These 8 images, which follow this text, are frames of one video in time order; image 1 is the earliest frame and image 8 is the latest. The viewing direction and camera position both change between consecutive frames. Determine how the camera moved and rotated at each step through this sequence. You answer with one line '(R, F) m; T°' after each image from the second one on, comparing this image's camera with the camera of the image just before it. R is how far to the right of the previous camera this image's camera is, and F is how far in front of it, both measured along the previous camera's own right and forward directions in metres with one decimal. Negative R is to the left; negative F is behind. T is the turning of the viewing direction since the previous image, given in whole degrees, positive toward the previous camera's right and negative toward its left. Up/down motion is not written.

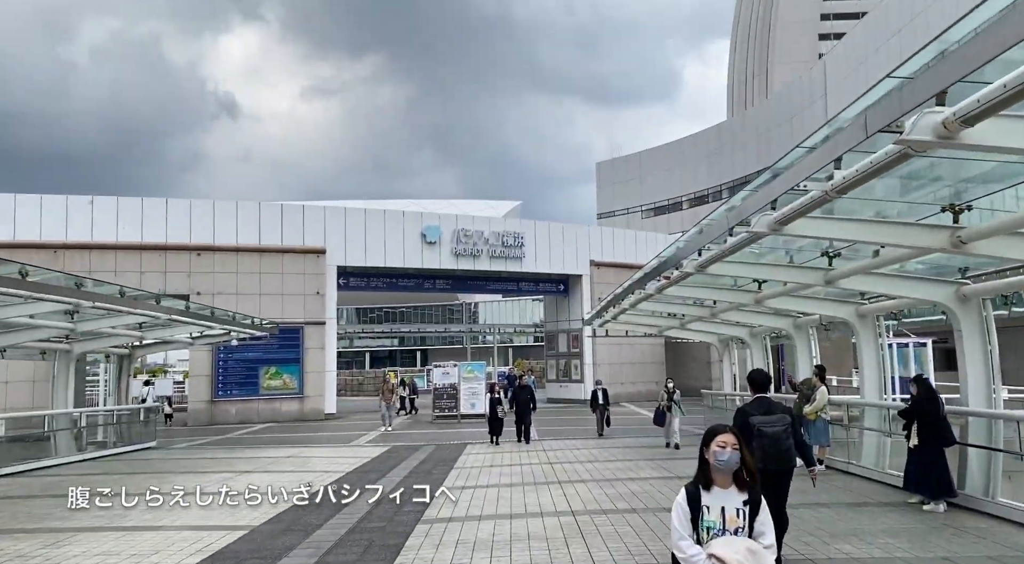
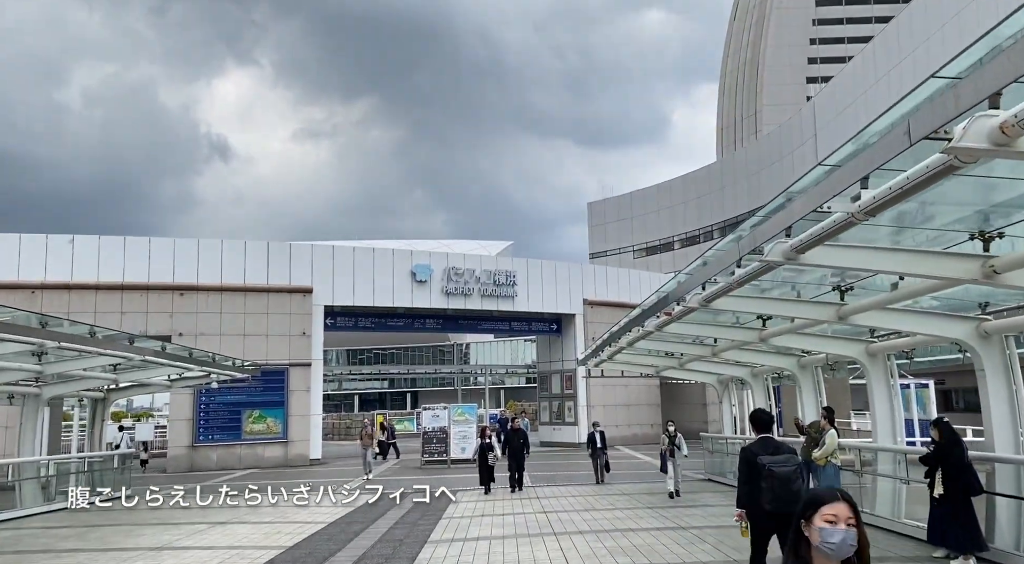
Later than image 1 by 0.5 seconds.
(0.0, +0.5) m; +1°
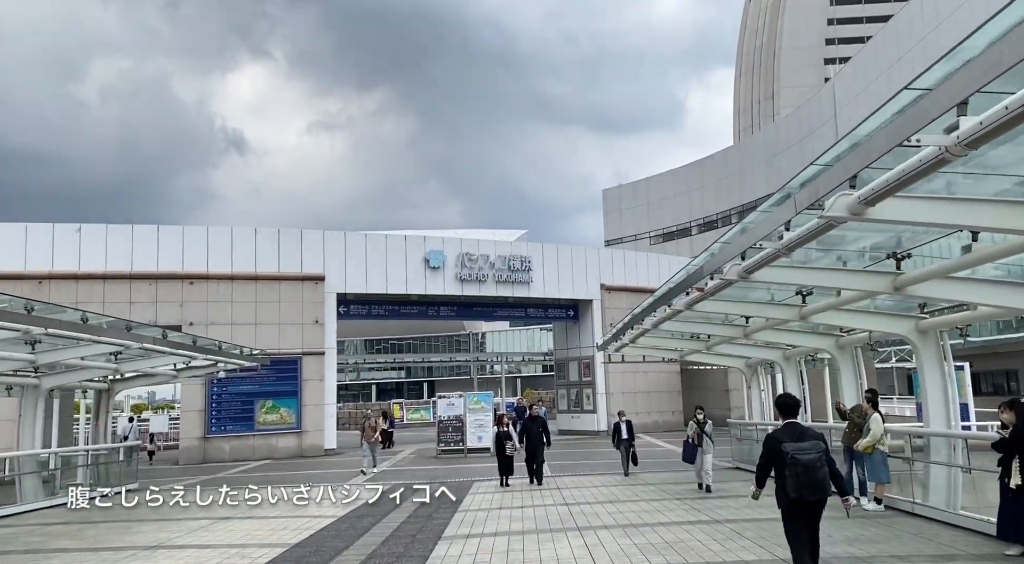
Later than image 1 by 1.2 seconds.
(0.0, +0.7) m; -1°
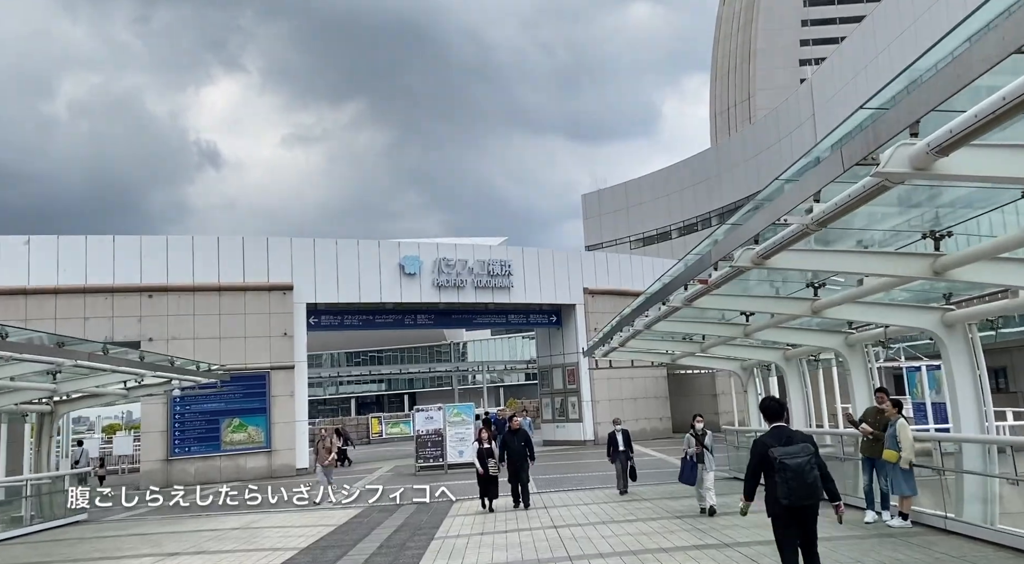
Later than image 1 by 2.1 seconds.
(0.0, +1.0) m; +2°
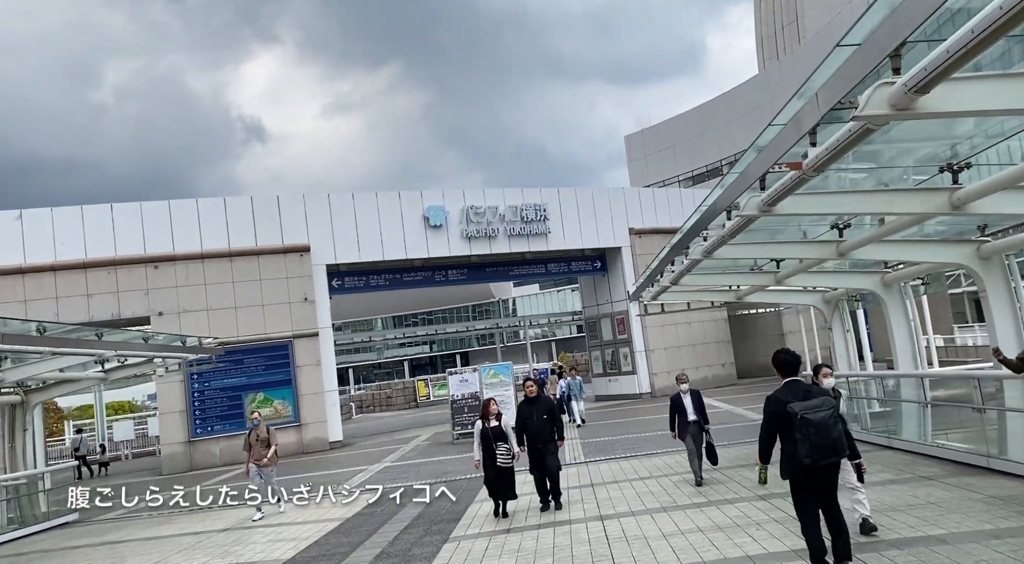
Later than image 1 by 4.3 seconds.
(+0.4, +2.3) m; -4°
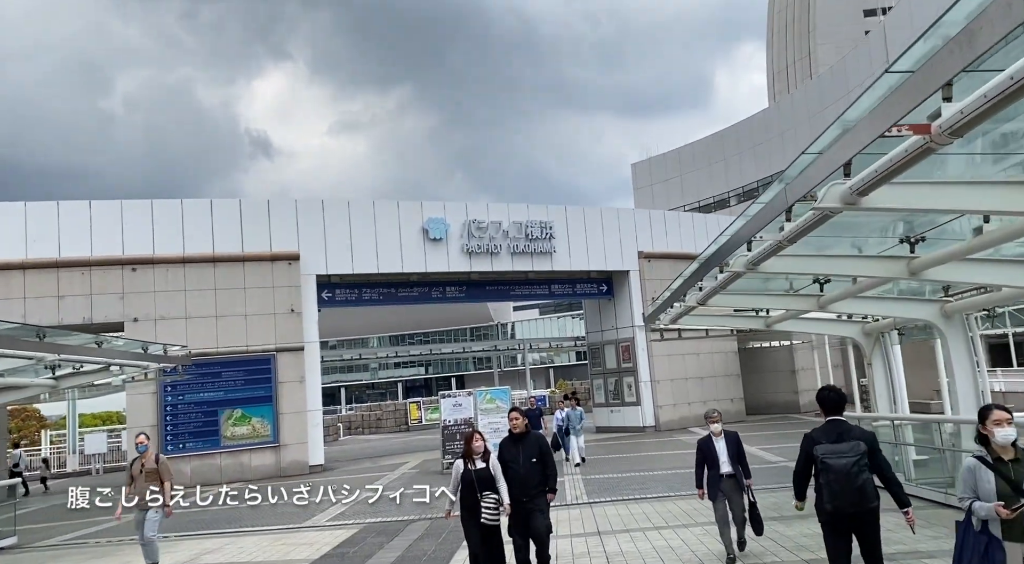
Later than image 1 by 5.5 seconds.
(0.0, +1.3) m; 0°
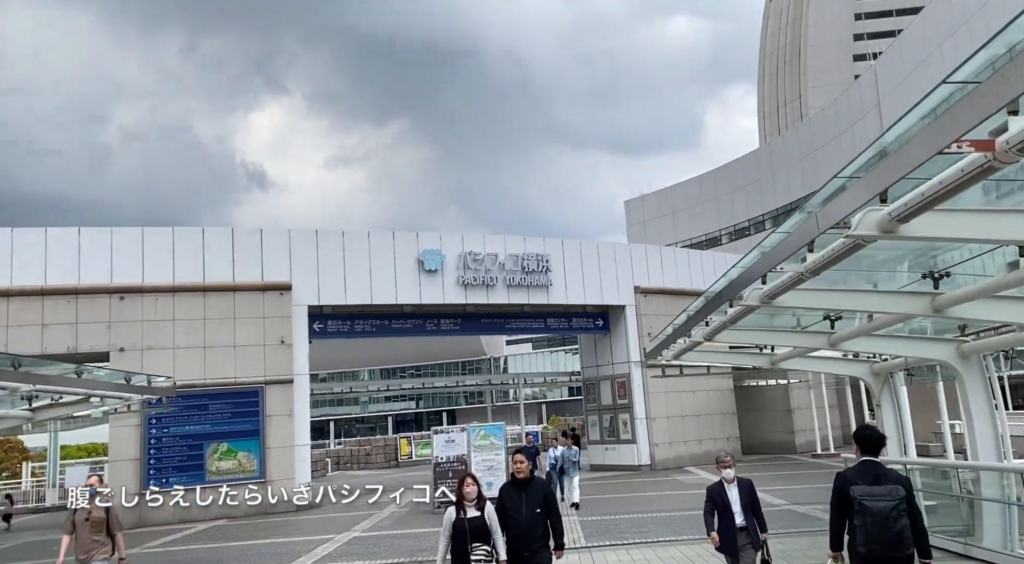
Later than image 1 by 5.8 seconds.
(-0.1, +0.3) m; +1°
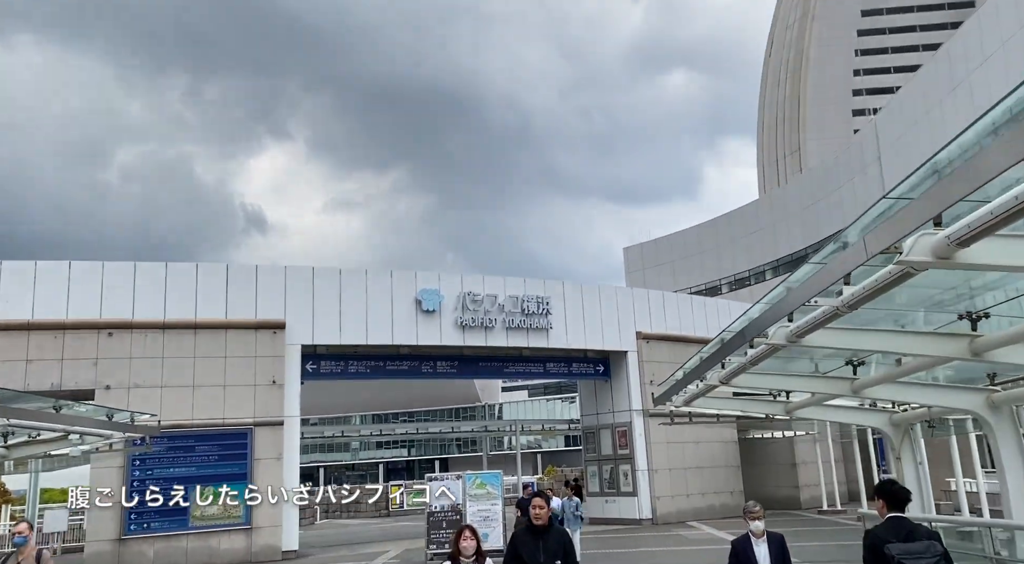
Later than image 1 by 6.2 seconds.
(-0.1, +0.4) m; 0°
